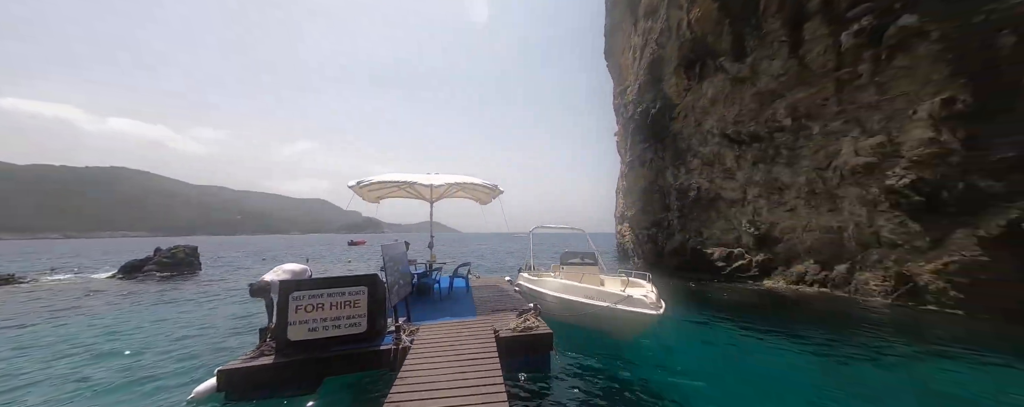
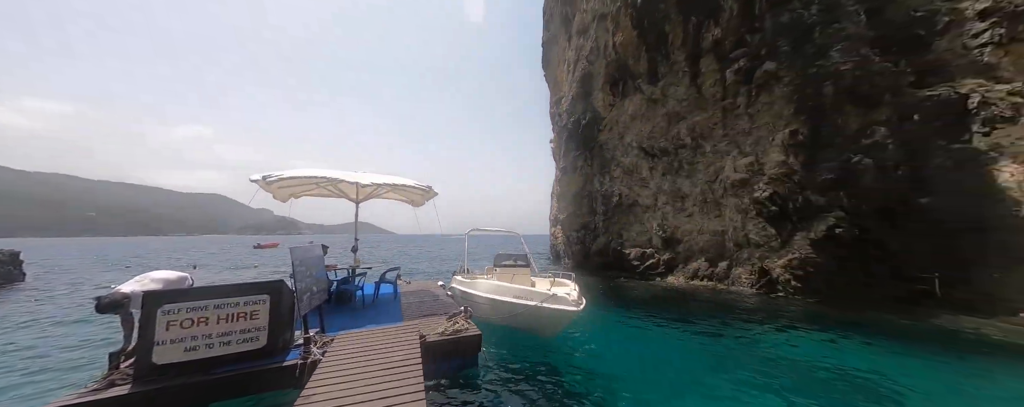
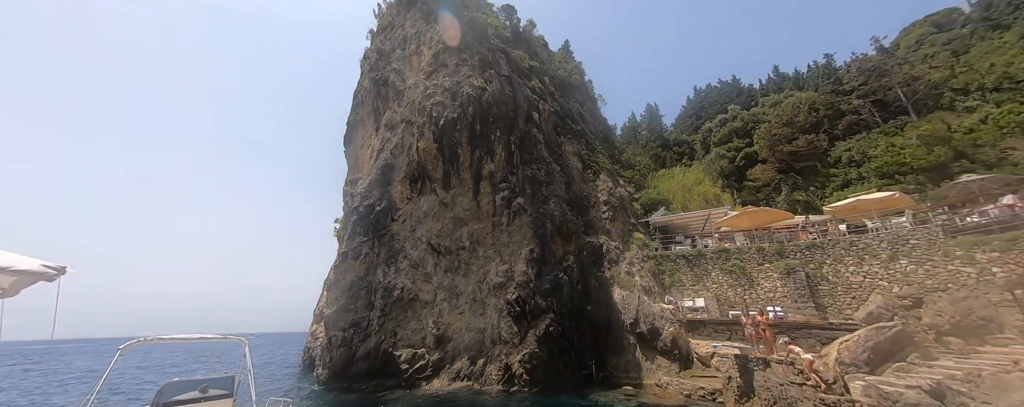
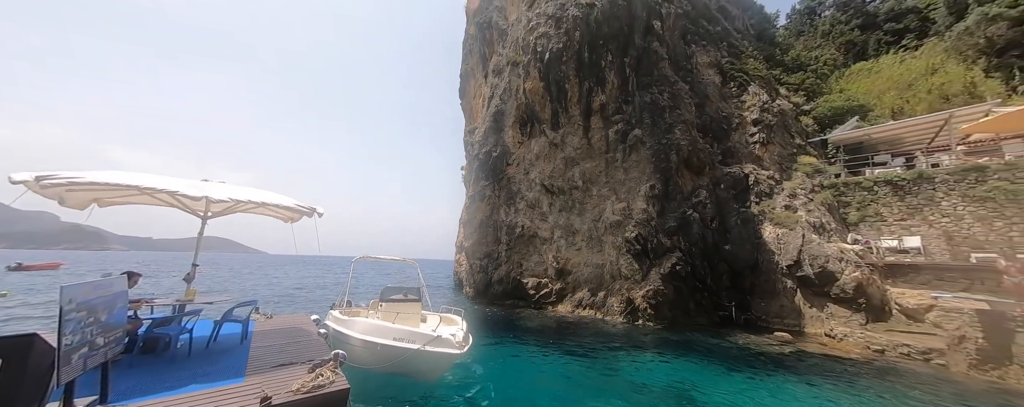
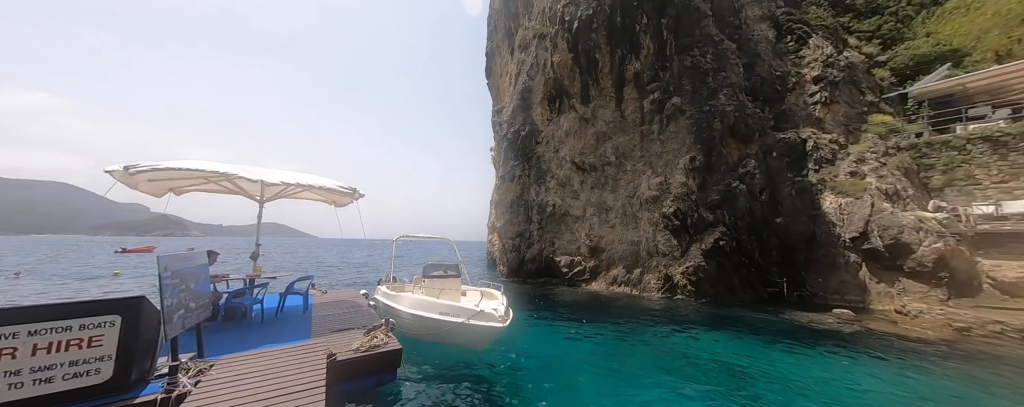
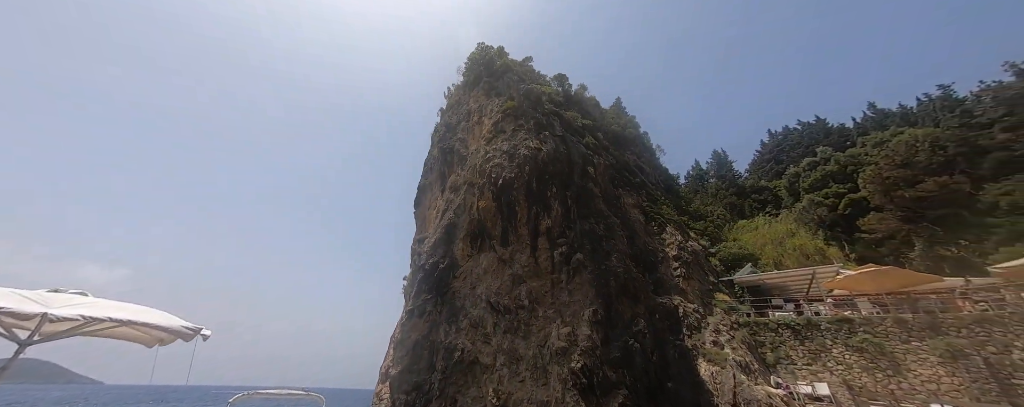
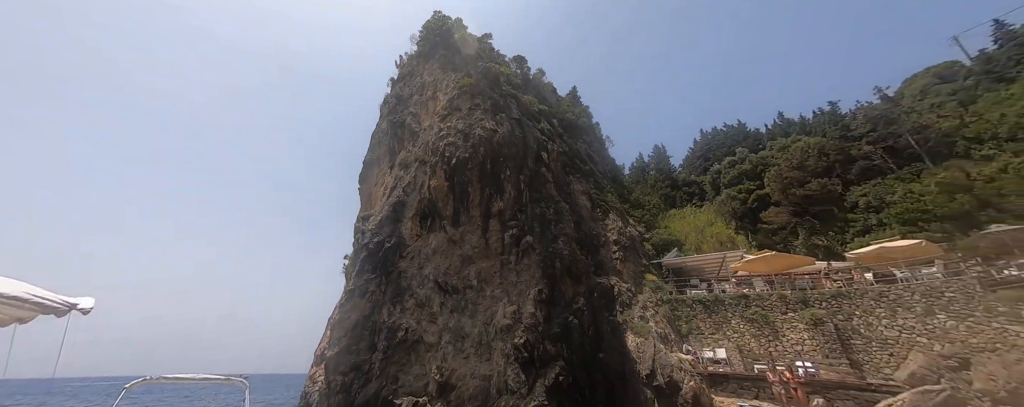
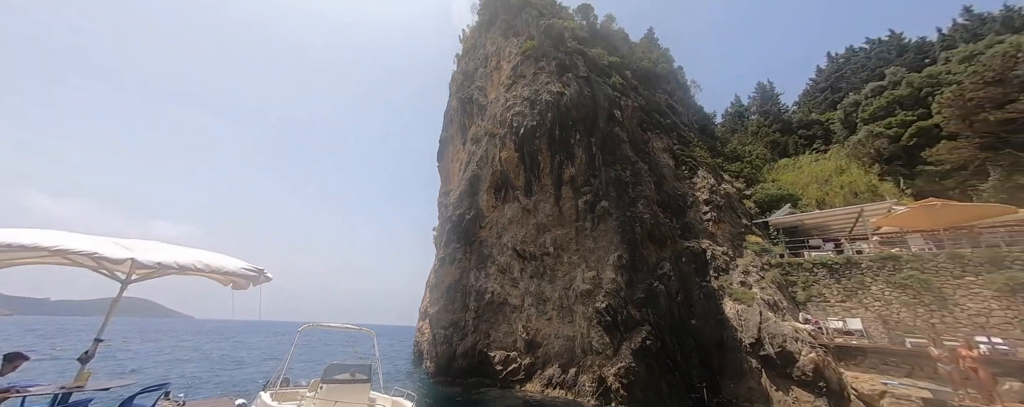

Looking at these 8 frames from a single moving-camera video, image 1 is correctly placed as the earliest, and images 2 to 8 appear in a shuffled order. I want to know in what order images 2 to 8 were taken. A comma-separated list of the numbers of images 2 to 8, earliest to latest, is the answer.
2, 5, 4, 8, 6, 7, 3
